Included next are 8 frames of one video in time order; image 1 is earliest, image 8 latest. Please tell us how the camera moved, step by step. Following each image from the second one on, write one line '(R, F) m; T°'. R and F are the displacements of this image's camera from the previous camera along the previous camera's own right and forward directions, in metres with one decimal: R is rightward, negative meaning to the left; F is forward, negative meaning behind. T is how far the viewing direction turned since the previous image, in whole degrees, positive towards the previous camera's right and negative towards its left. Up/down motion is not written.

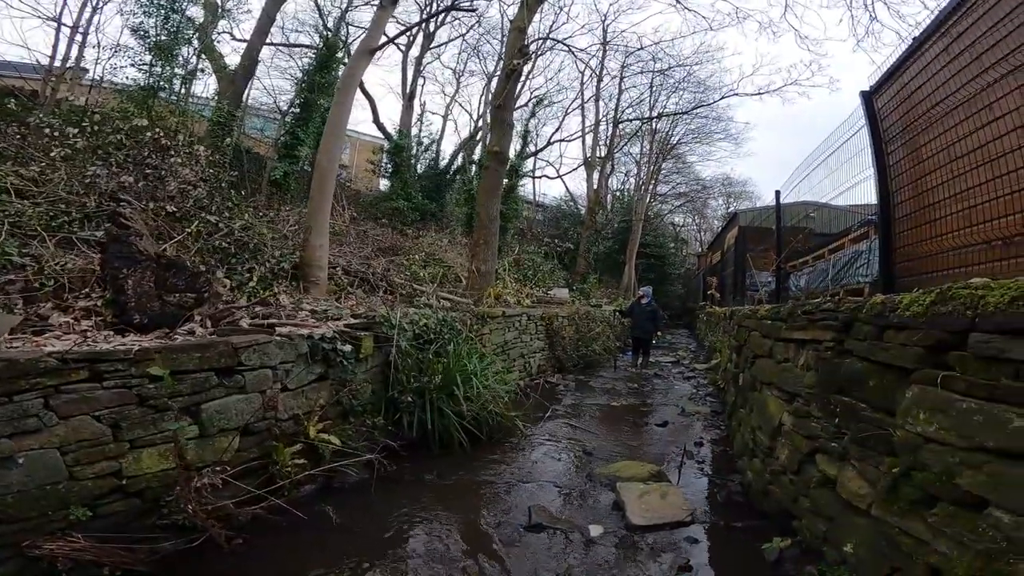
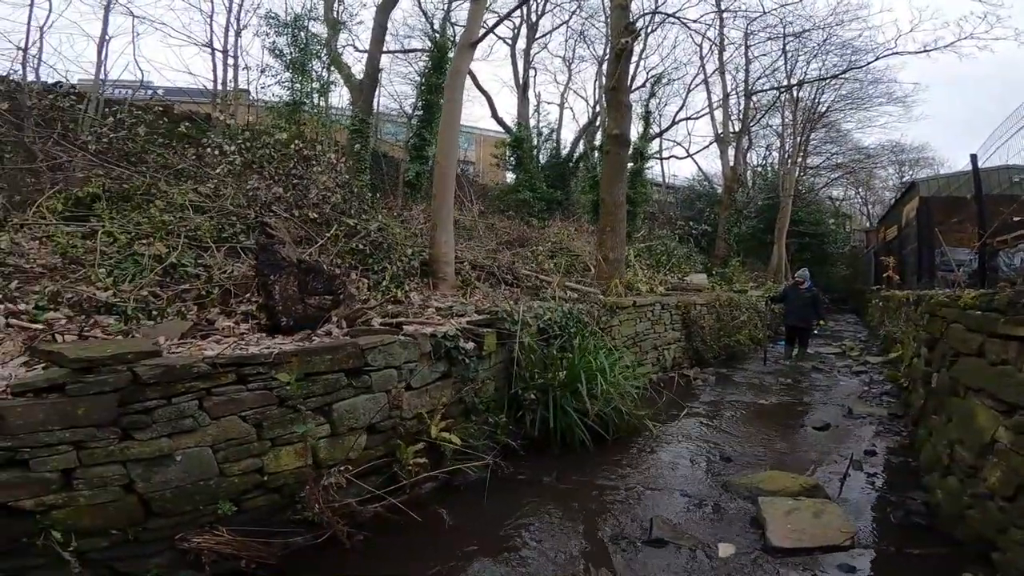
(0.0, +0.3) m; -14°
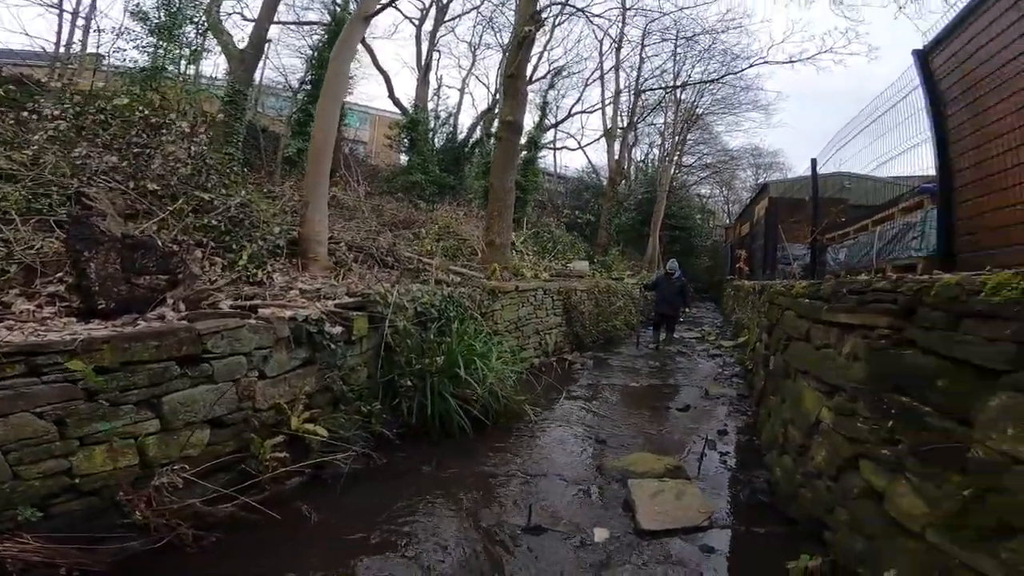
(+0.2, +0.1) m; +11°
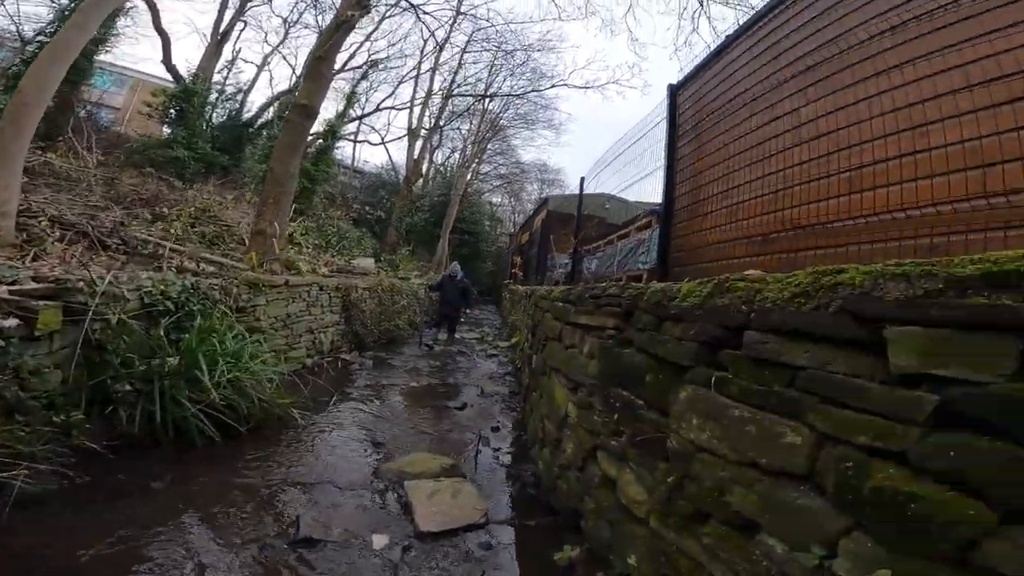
(+0.2, +0.1) m; +21°
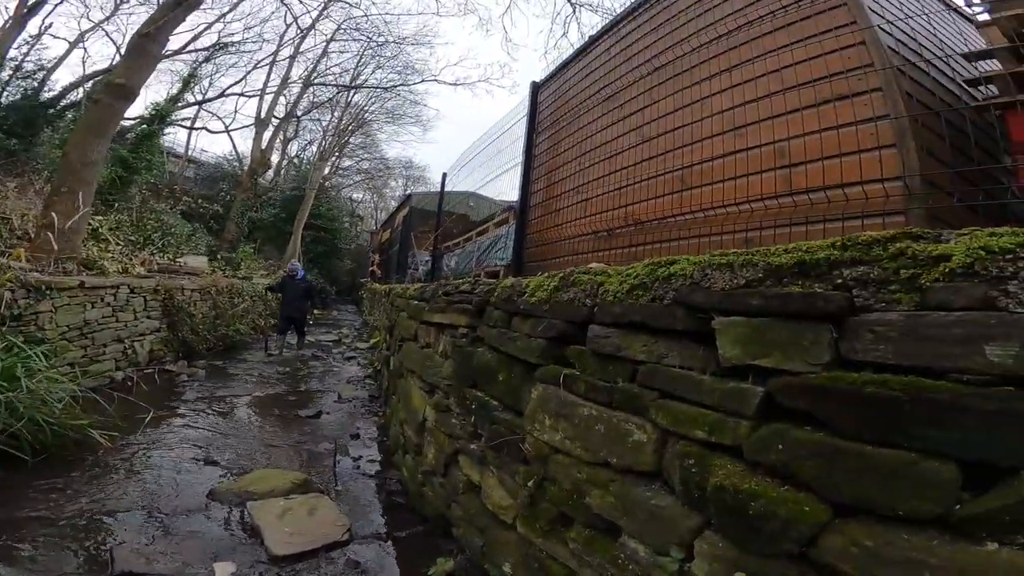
(+0.1, +0.1) m; +14°
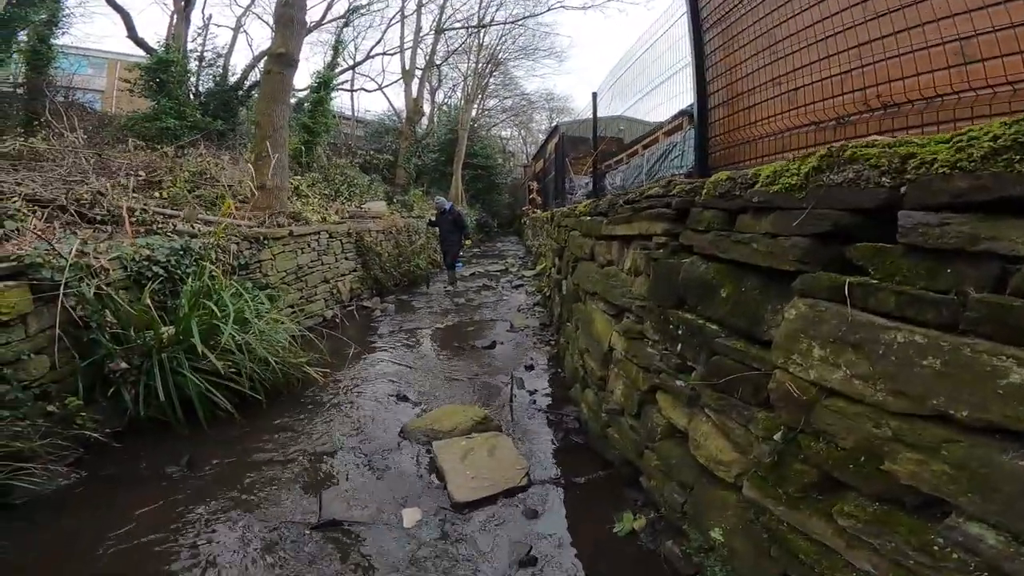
(-0.2, +0.4) m; -17°
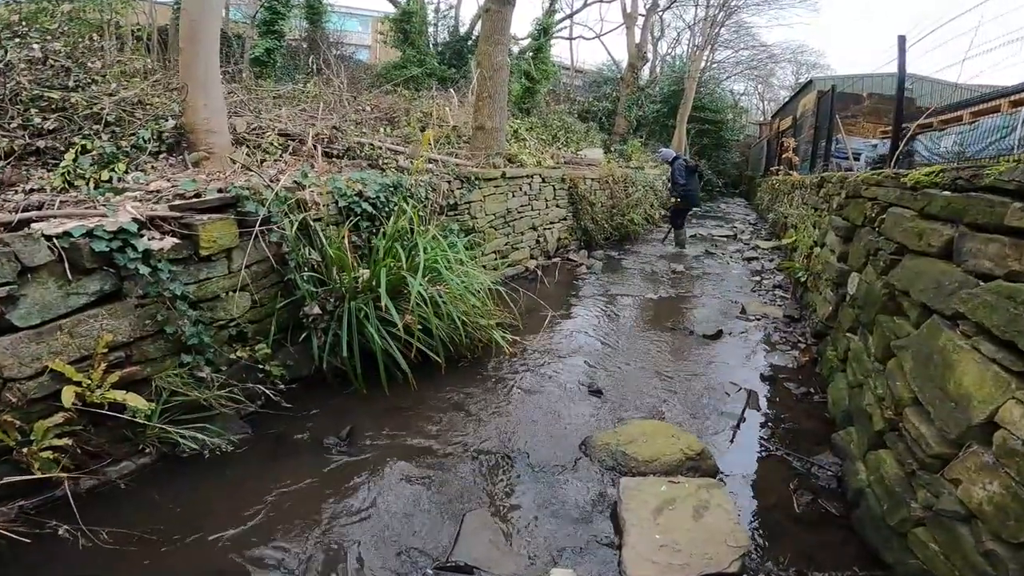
(-0.3, +0.9) m; -20°
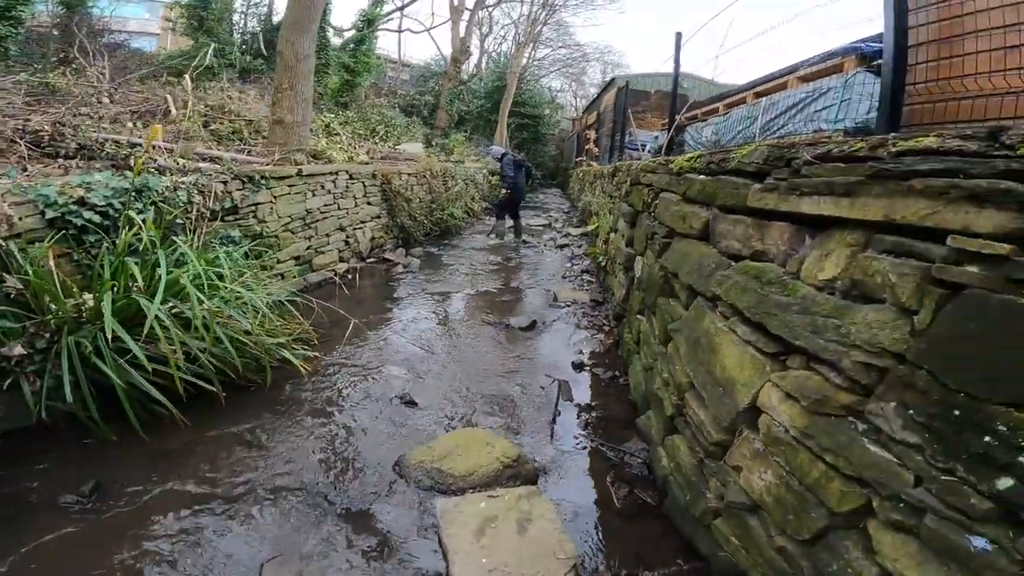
(+0.3, +0.2) m; +16°
